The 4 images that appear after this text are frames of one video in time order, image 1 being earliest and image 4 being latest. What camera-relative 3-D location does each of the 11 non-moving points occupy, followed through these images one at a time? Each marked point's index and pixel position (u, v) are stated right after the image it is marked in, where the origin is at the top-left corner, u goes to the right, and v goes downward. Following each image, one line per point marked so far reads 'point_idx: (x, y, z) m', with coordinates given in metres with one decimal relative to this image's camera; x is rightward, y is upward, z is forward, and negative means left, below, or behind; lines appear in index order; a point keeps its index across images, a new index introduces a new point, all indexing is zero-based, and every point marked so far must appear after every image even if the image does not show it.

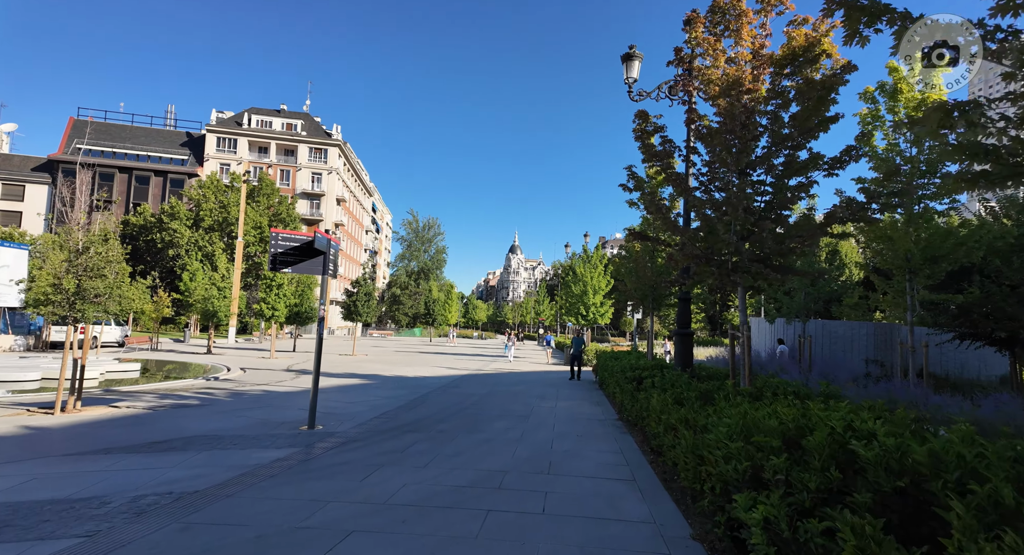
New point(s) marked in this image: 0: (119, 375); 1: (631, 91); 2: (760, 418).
0: (-12.1, -3.0, +15.1) m
1: (+2.3, +3.5, +9.4) m
2: (+2.2, -1.2, +4.3) m
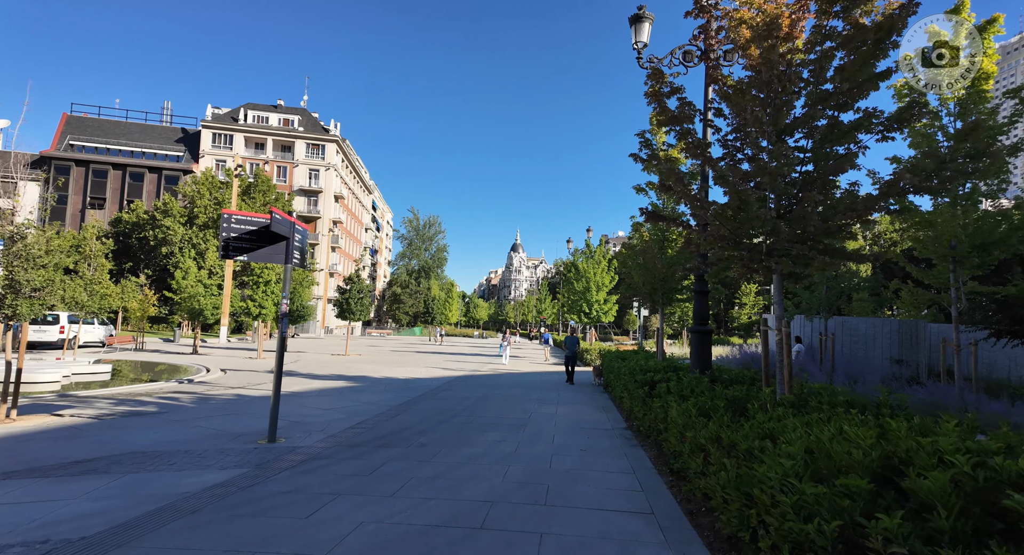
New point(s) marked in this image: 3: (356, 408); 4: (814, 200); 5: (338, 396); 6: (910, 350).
0: (-12.2, -2.9, +14.1) m
1: (+2.2, +3.7, +8.3) m
2: (+2.0, -1.1, +3.2) m
3: (-3.1, -2.6, +9.8) m
4: (+3.1, +0.8, +5.1) m
5: (-4.0, -2.8, +11.4) m
6: (+12.0, -2.2, +14.8) m
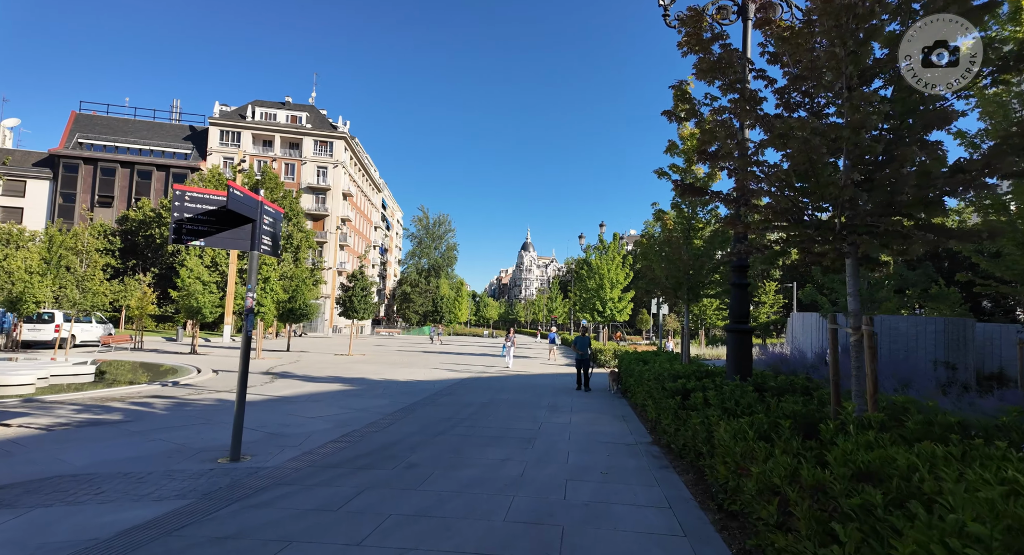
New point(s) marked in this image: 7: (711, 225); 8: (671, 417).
0: (-11.9, -2.7, +13.3) m
1: (+2.3, +3.8, +7.1) m
2: (+2.0, -0.9, +2.0) m
3: (-3.0, -2.5, +8.8) m
4: (+3.2, +0.9, +3.9) m
5: (-3.8, -2.6, +10.4) m
6: (+12.2, -2.0, +13.5) m
7: (+4.2, +1.1, +10.5) m
8: (+2.0, -1.8, +6.3) m
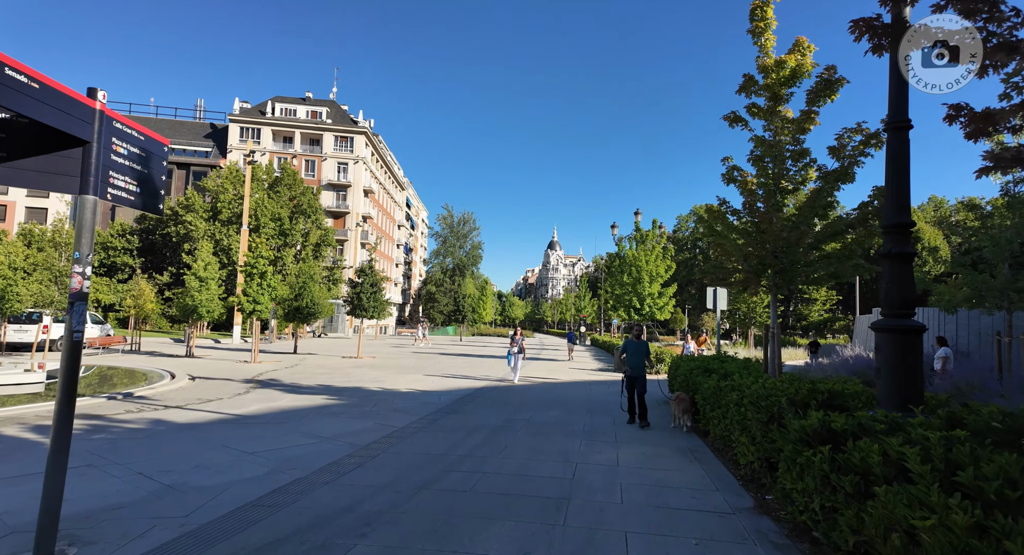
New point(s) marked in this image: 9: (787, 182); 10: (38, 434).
0: (-11.4, -2.5, +11.3) m
1: (+2.4, +4.1, +4.4) m
2: (+1.9, -0.6, -0.6) m
3: (-2.7, -2.2, +6.3) m
4: (+3.2, +1.2, +1.2) m
5: (-3.5, -2.4, +8.0) m
6: (+12.8, -1.7, +10.2) m
7: (+4.6, +1.4, +7.7) m
8: (+2.2, -1.5, +3.6) m
9: (+4.3, +1.5, +7.7) m
10: (-6.5, -2.1, +6.8) m
